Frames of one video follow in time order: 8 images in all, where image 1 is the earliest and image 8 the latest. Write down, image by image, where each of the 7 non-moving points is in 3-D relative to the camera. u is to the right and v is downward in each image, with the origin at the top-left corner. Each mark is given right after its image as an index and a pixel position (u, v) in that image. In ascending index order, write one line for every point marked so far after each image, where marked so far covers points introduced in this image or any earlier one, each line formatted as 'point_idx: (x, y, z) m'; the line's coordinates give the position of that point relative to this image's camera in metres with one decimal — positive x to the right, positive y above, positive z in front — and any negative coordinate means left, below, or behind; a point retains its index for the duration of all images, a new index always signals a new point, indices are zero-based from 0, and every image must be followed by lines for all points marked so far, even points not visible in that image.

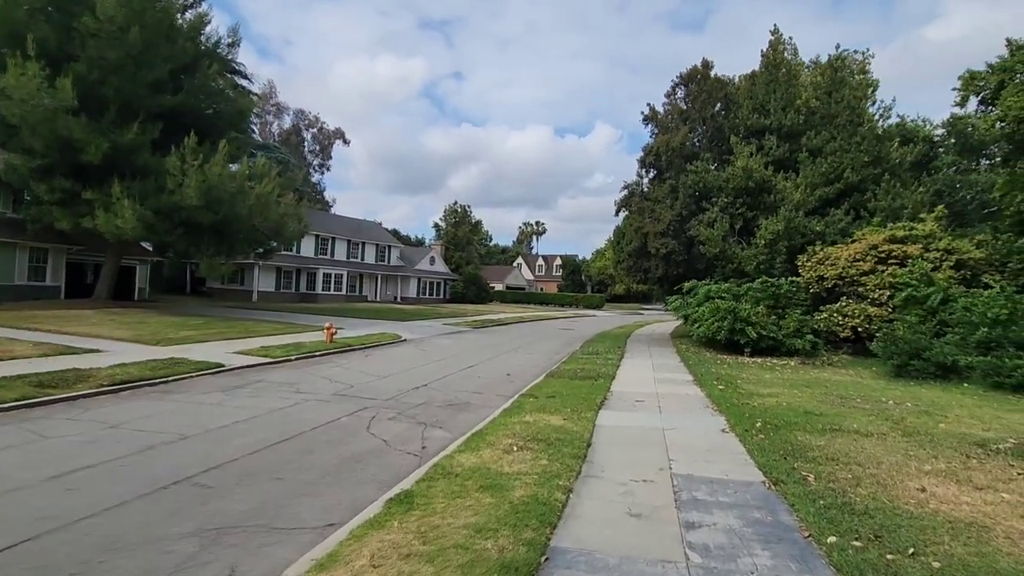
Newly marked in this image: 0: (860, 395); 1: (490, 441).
0: (+7.0, -2.1, +11.0) m
1: (-0.3, -1.9, +6.8) m
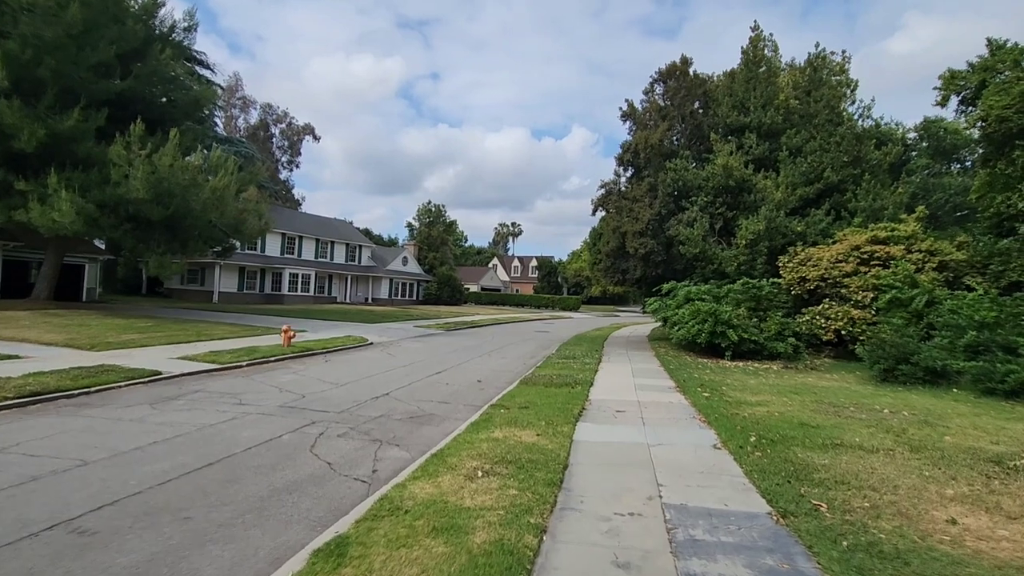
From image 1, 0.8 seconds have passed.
0: (+6.4, -2.2, +10.3) m
1: (-0.7, -1.9, +5.9) m
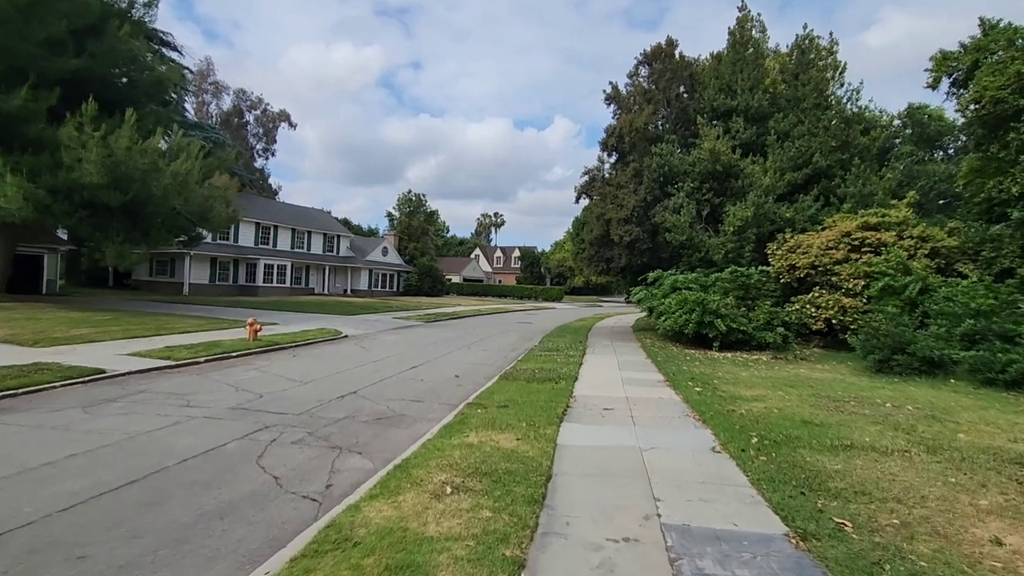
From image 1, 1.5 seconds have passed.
0: (+6.0, -1.9, +9.8) m
1: (-0.9, -1.8, +5.1) m
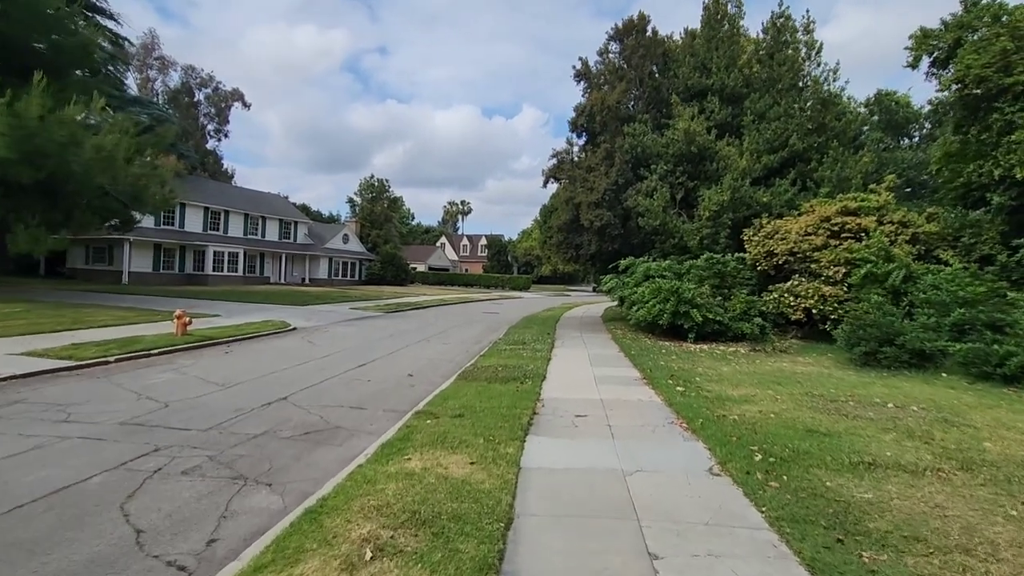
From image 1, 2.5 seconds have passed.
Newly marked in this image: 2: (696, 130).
0: (+5.4, -1.7, +8.8) m
1: (-1.2, -1.7, +3.7) m
2: (+6.2, +5.4, +18.6) m
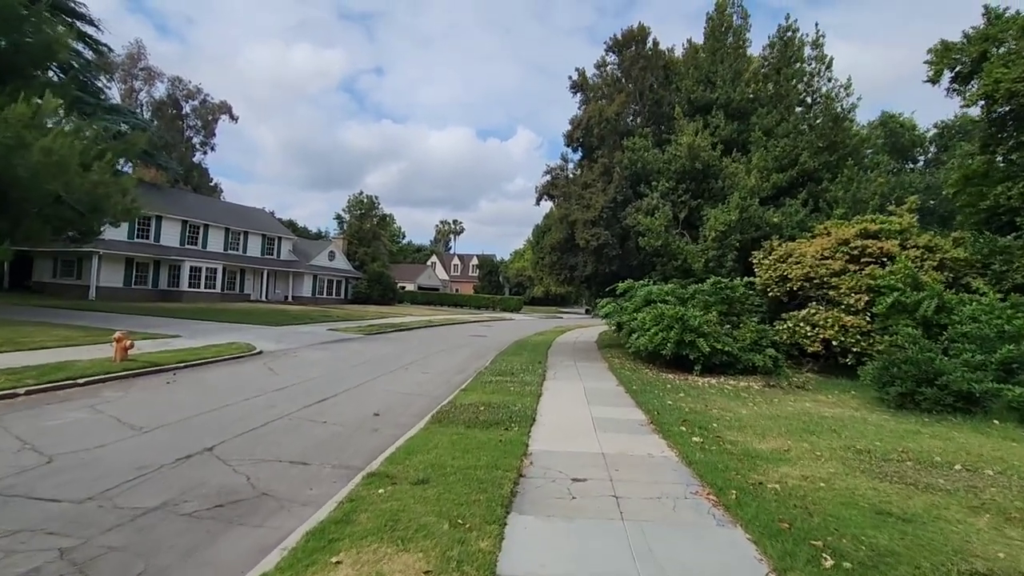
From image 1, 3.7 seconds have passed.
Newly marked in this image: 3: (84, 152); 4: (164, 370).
0: (+5.1, -2.2, +7.3) m
1: (-1.4, -1.8, +2.1) m
2: (+6.0, +4.5, +17.4) m
3: (-14.5, +4.6, +18.7) m
4: (-7.7, -1.8, +12.1) m
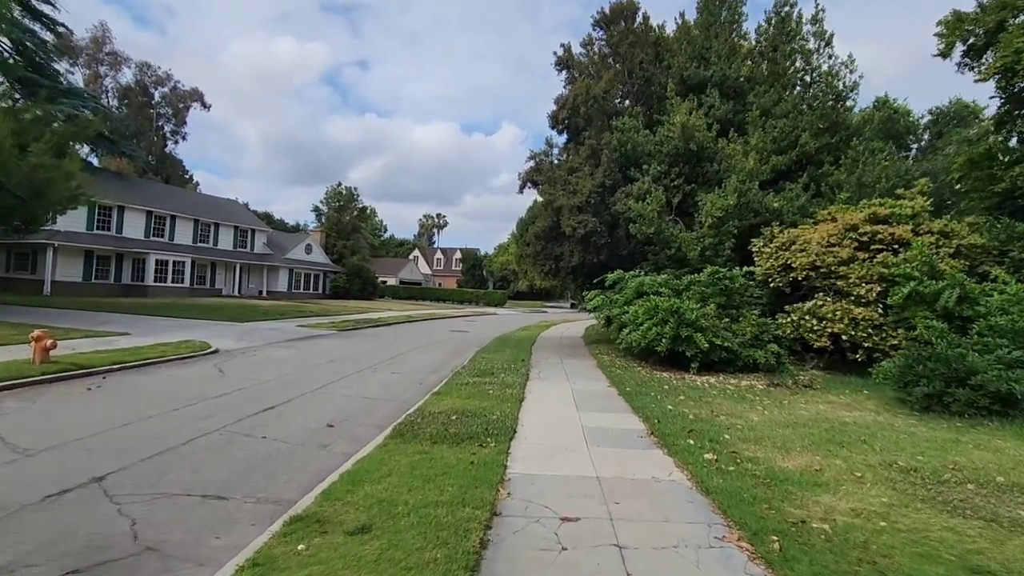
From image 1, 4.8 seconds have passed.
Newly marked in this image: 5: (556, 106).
0: (+4.9, -2.0, +6.1) m
1: (-1.5, -1.7, +0.8) m
2: (+5.4, +4.8, +16.2) m
3: (-15.1, +4.8, +16.9) m
4: (-8.1, -1.6, +10.6) m
5: (+1.5, +6.3, +19.1) m
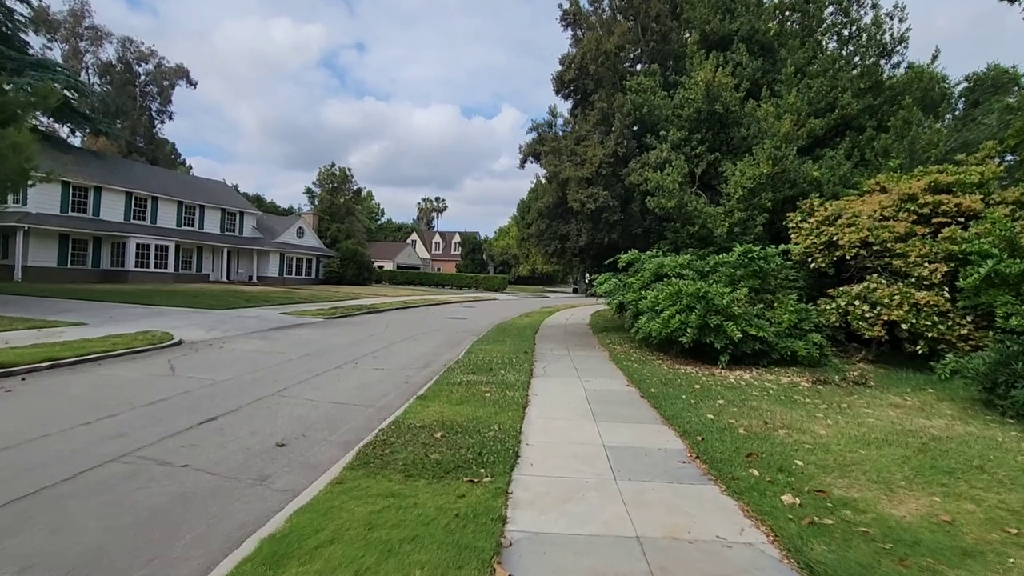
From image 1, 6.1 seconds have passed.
0: (+4.9, -1.8, +4.4) m
1: (-1.5, -1.7, -1.0) m
2: (+5.4, +5.3, +14.2) m
3: (-15.1, +5.2, +15.0) m
4: (-8.1, -1.3, +8.8) m
5: (+1.5, +6.9, +17.1) m
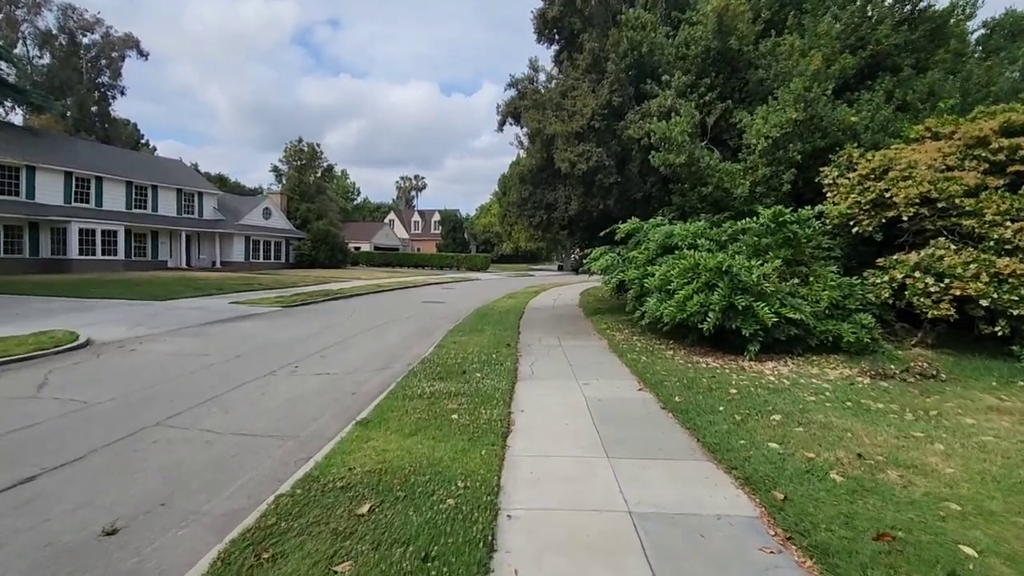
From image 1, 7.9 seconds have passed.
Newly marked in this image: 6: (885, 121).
0: (+4.7, -1.6, +2.2) m
1: (-1.5, -1.9, -3.3) m
2: (+4.8, +5.9, +11.8) m
3: (-15.7, +5.3, +12.0) m
4: (-8.4, -1.3, +6.3) m
5: (+0.8, +7.5, +14.5) m
6: (+7.6, +3.4, +11.2) m
